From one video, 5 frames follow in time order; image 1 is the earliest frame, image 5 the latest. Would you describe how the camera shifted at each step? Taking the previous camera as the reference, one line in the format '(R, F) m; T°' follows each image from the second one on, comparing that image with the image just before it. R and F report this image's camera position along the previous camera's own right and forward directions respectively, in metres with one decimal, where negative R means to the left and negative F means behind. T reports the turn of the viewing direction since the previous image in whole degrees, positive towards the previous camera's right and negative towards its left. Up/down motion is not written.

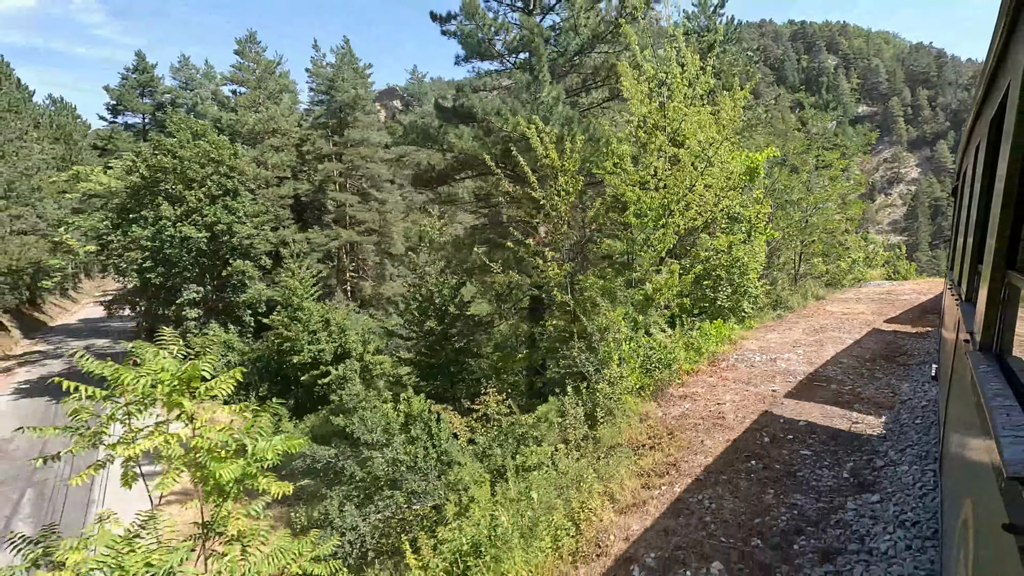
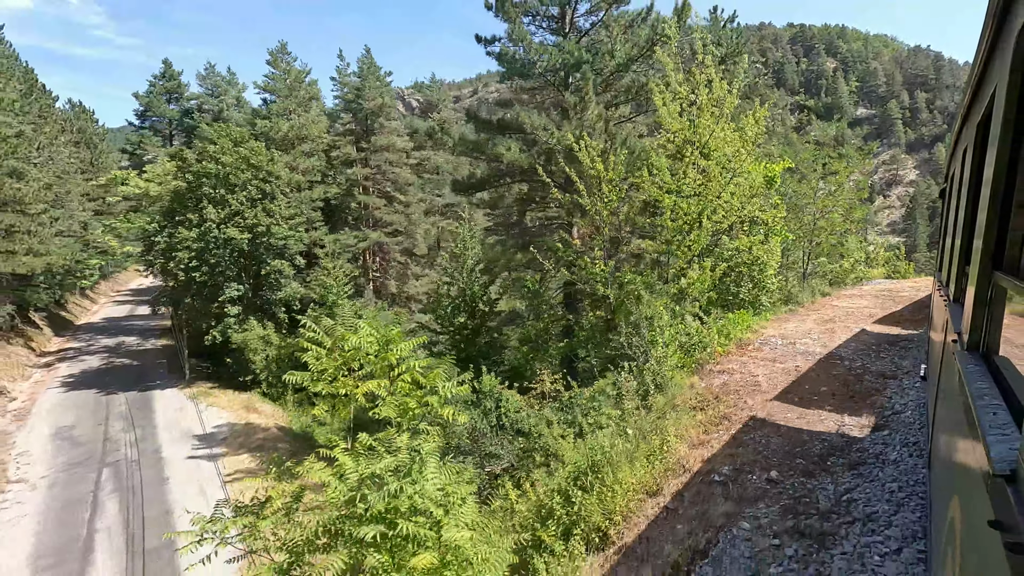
(-1.0, -1.3) m; 0°
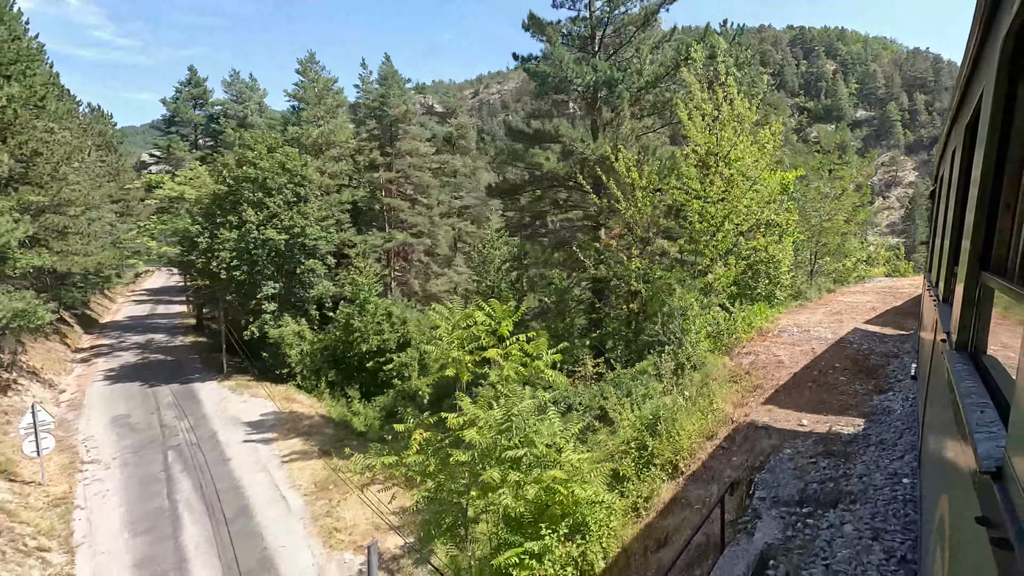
(-0.9, -1.3) m; 0°
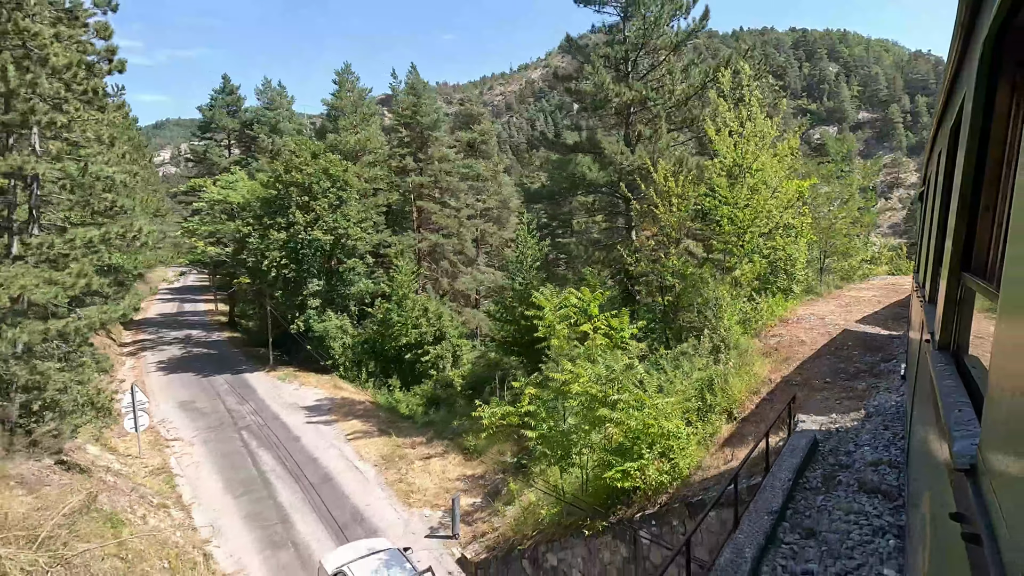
(-1.2, -1.7) m; 0°
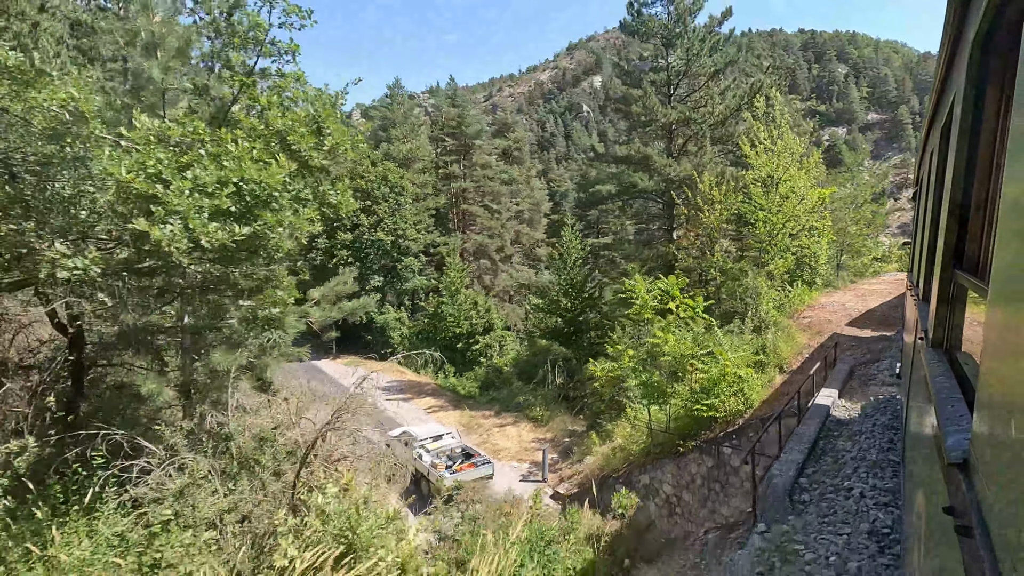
(-1.8, -2.6) m; -1°
